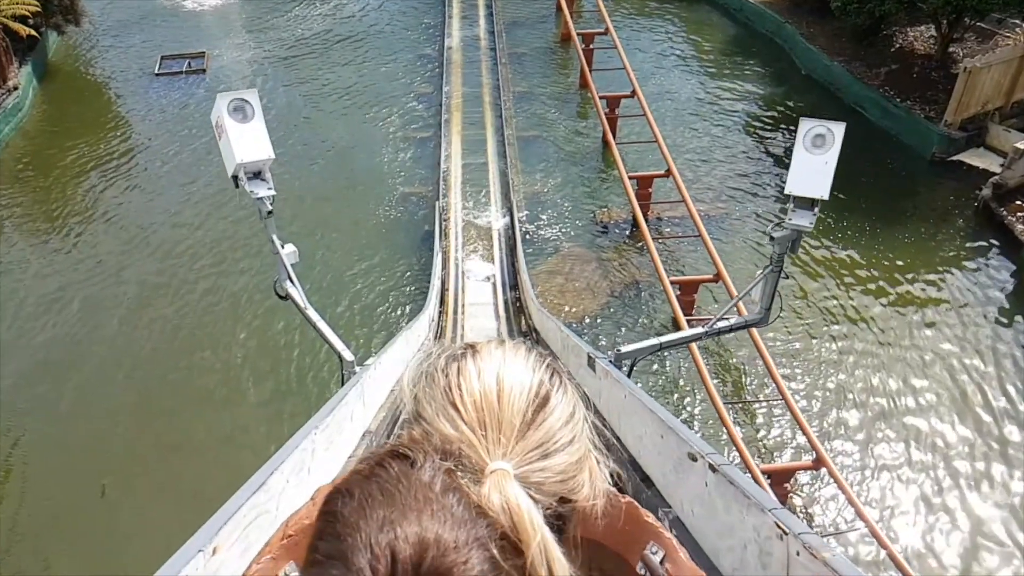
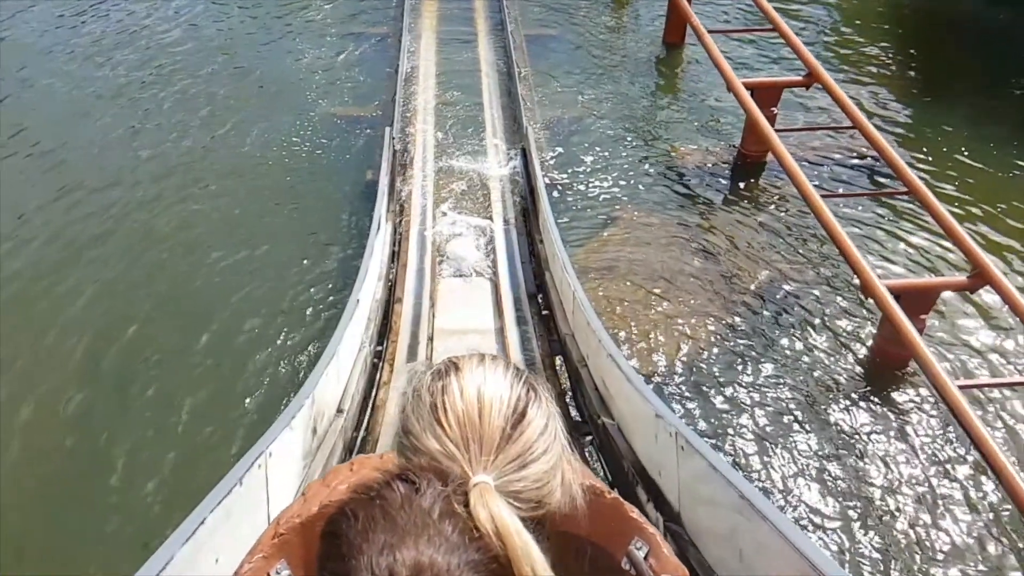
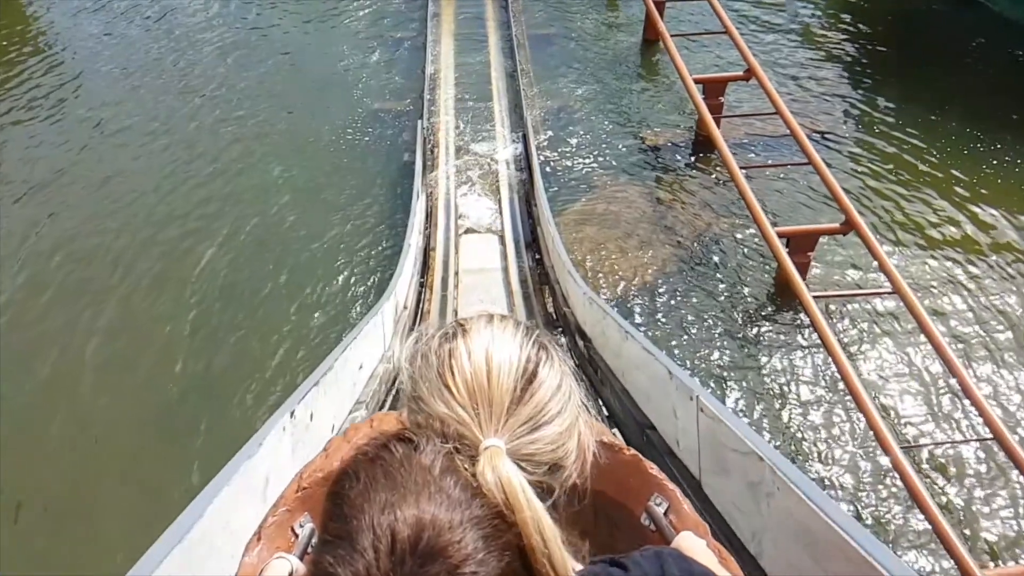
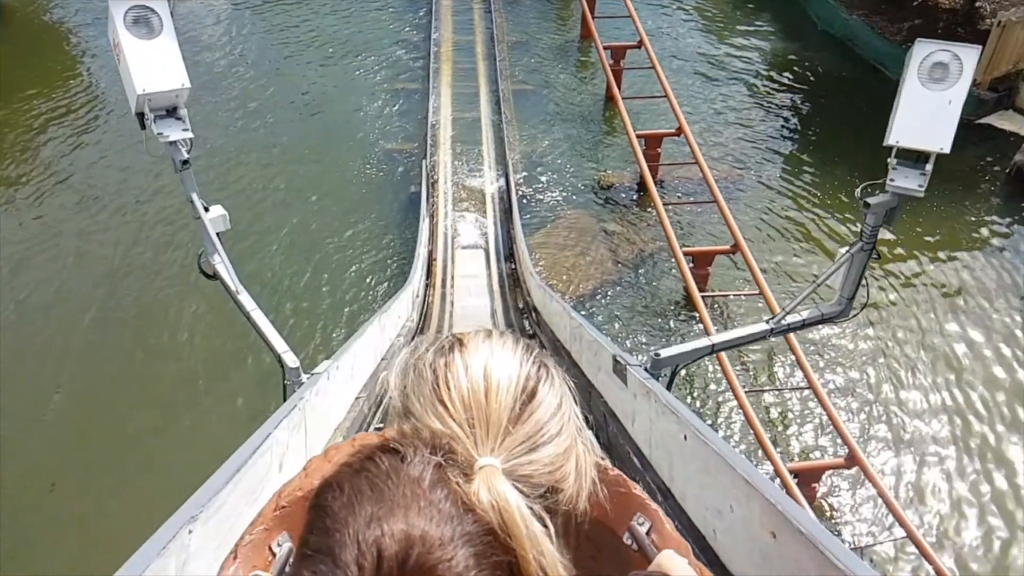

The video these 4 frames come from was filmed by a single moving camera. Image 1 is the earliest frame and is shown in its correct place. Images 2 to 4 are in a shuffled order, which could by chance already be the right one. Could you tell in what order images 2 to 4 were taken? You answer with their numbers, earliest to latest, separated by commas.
4, 3, 2
